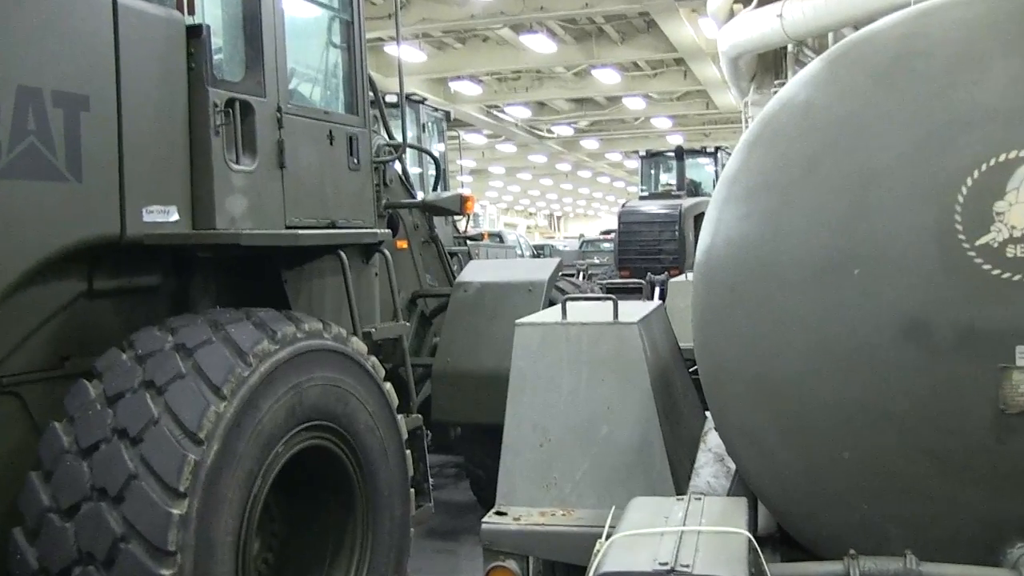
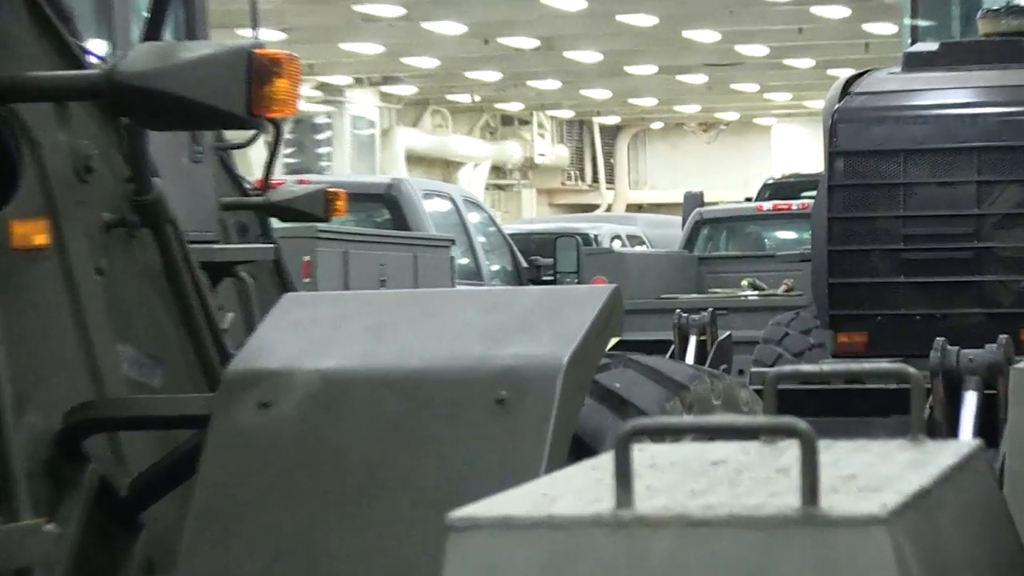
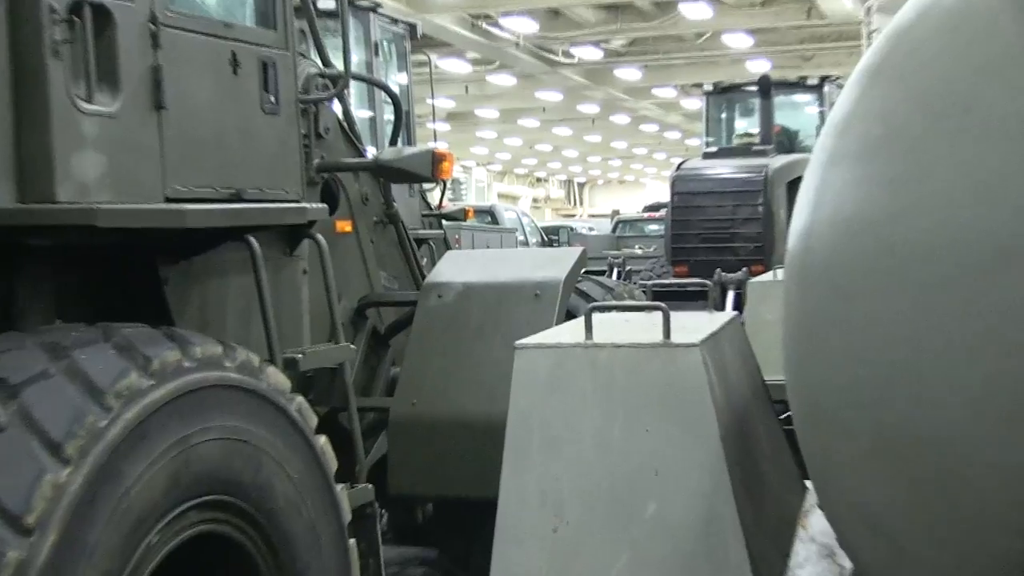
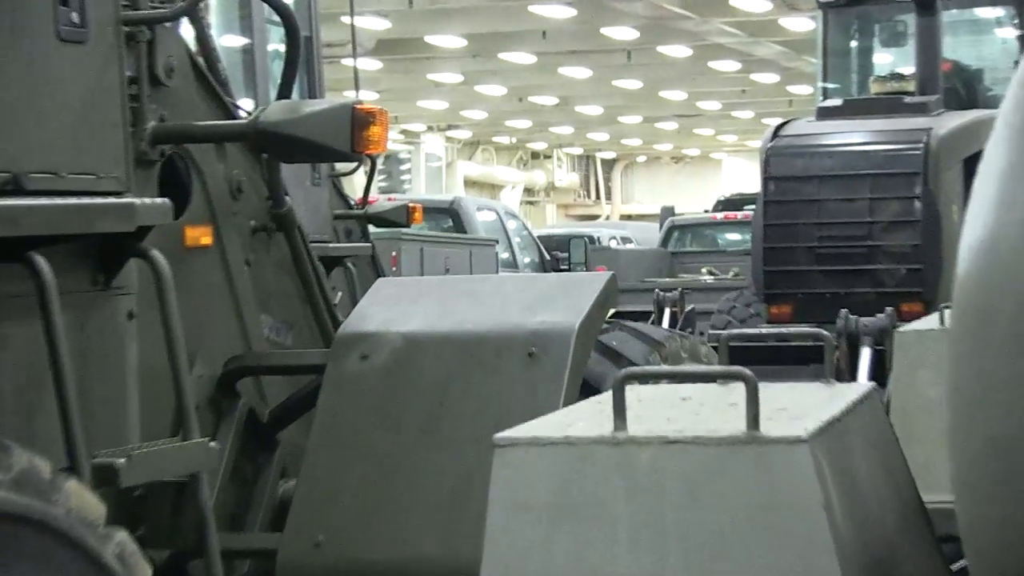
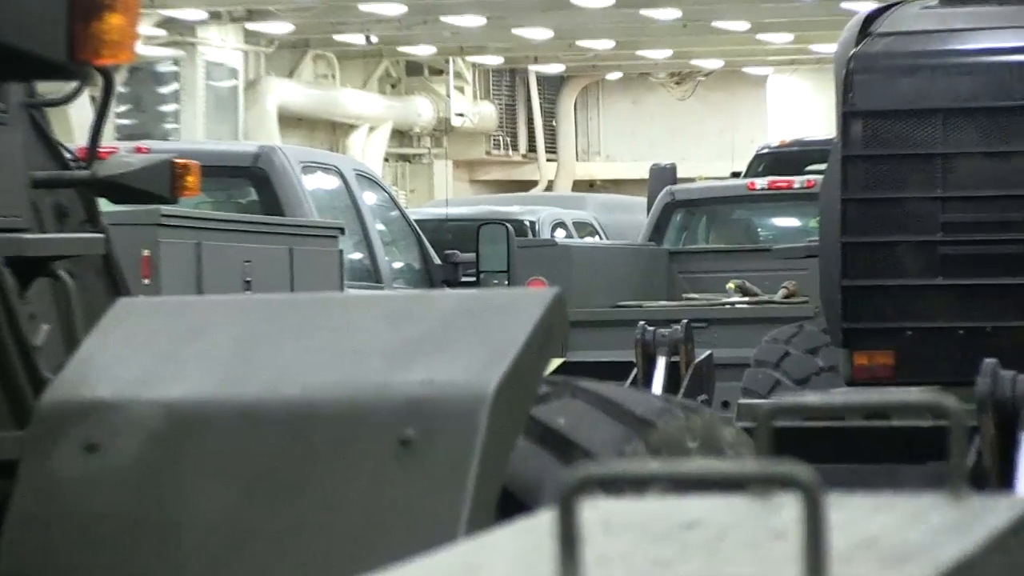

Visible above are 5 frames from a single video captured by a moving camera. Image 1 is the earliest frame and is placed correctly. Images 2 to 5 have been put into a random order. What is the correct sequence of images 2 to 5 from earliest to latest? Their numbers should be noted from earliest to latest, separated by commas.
3, 4, 2, 5
